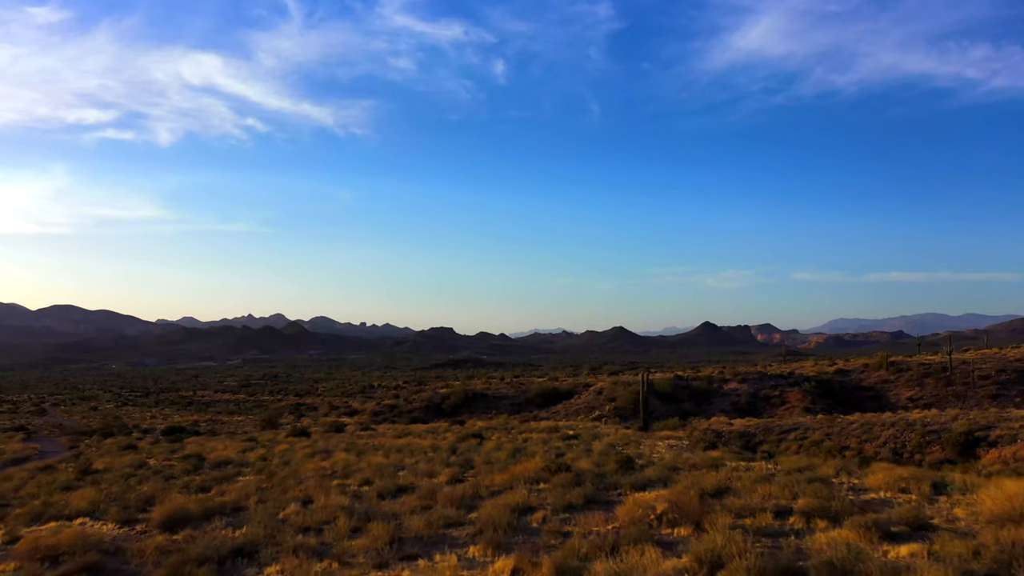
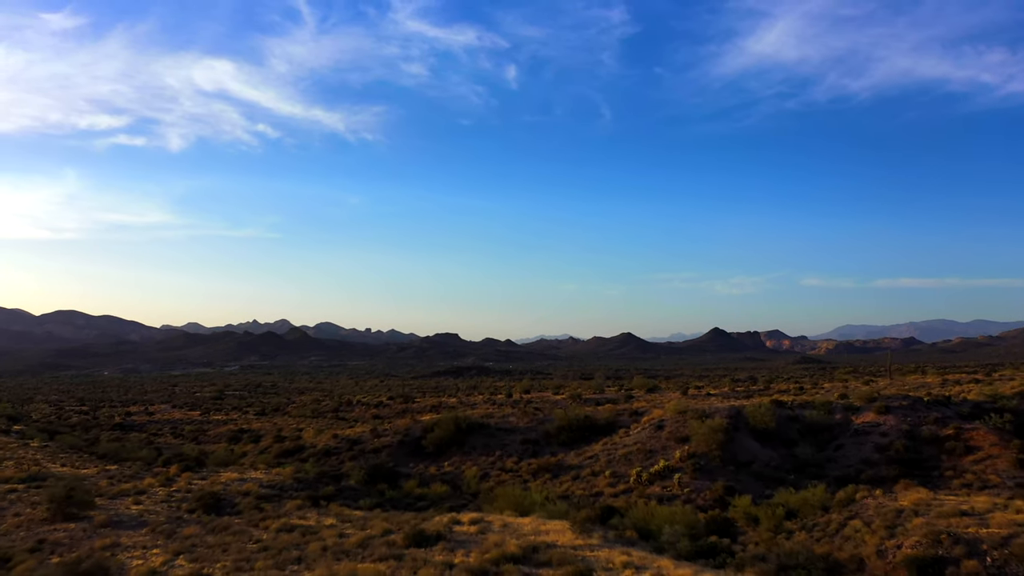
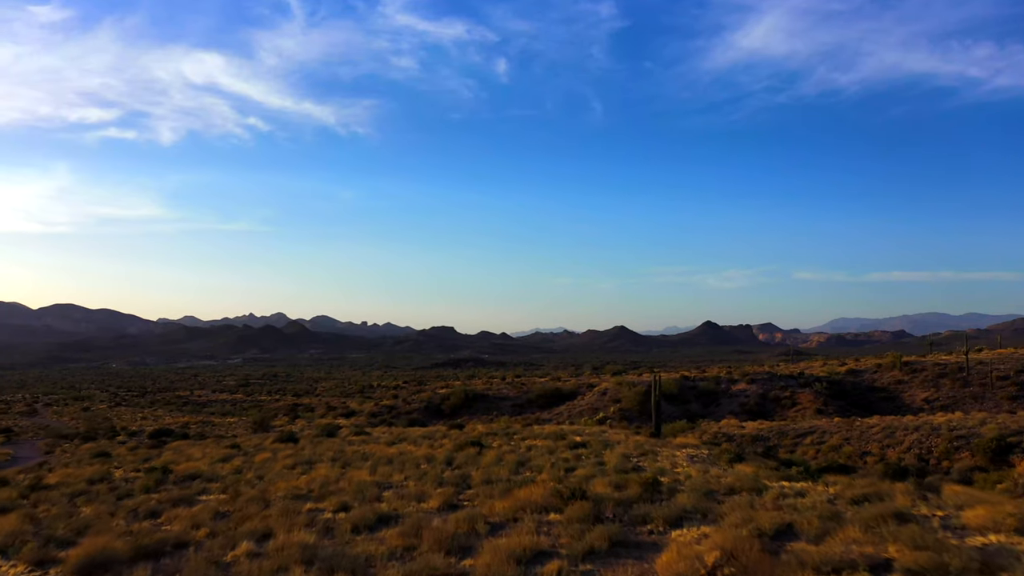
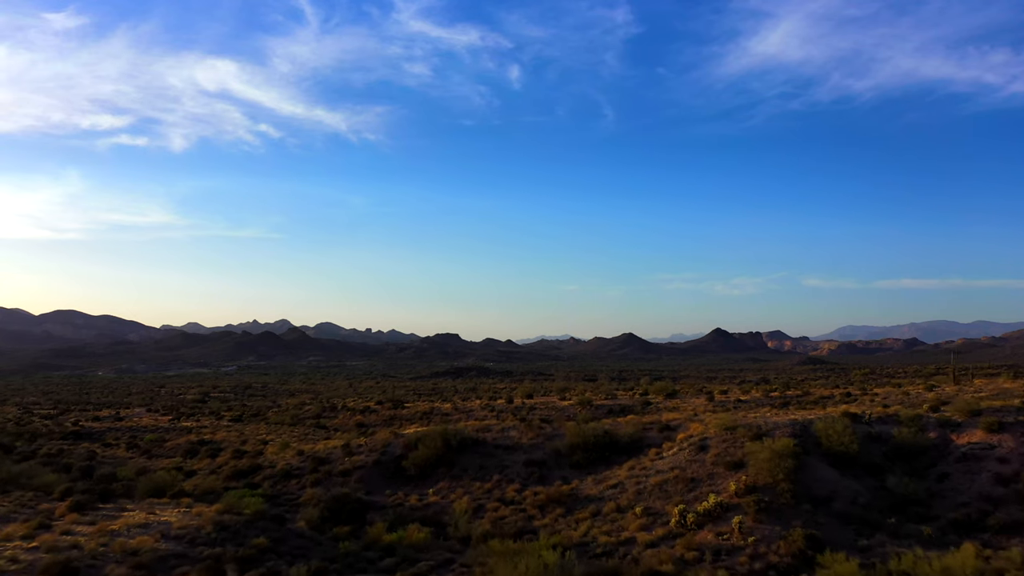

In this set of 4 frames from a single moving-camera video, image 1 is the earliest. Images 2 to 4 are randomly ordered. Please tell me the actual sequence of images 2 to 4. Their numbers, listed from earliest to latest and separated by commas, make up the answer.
3, 2, 4
